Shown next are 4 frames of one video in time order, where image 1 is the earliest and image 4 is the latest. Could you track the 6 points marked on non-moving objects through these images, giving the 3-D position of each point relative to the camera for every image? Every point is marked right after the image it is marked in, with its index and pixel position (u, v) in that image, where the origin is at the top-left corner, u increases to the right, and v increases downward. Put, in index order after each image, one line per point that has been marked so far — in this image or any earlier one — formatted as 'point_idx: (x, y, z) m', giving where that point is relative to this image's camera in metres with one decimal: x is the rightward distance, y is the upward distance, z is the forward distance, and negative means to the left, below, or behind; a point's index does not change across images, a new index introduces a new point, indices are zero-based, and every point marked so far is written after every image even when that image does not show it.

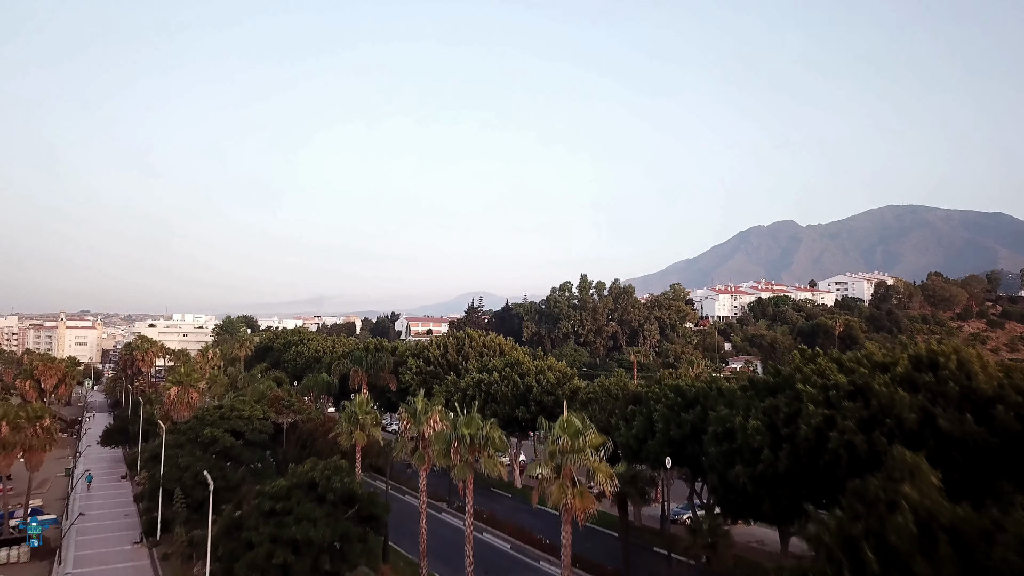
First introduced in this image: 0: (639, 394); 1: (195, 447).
0: (+3.1, -2.6, +16.1) m
1: (-9.5, -4.8, +19.7) m
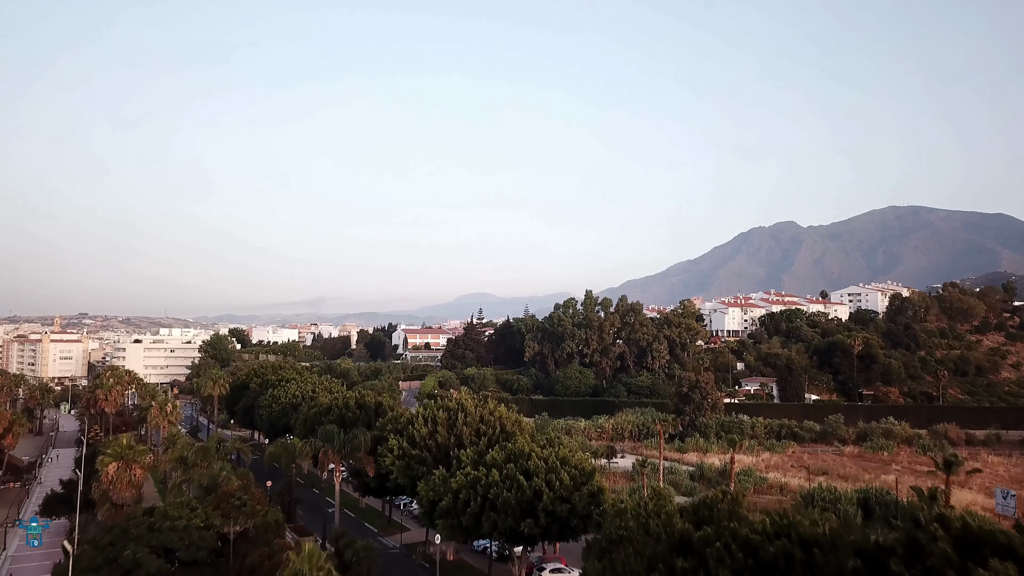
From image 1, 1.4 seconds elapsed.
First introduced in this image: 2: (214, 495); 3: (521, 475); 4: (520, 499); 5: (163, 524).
0: (+3.2, -4.5, +11.9) m
1: (-9.4, -6.7, +15.5) m
2: (-8.4, -5.8, +18.5) m
3: (+0.2, -4.7, +16.5) m
4: (+0.2, -5.2, +16.1) m
5: (-8.8, -5.9, +16.5) m
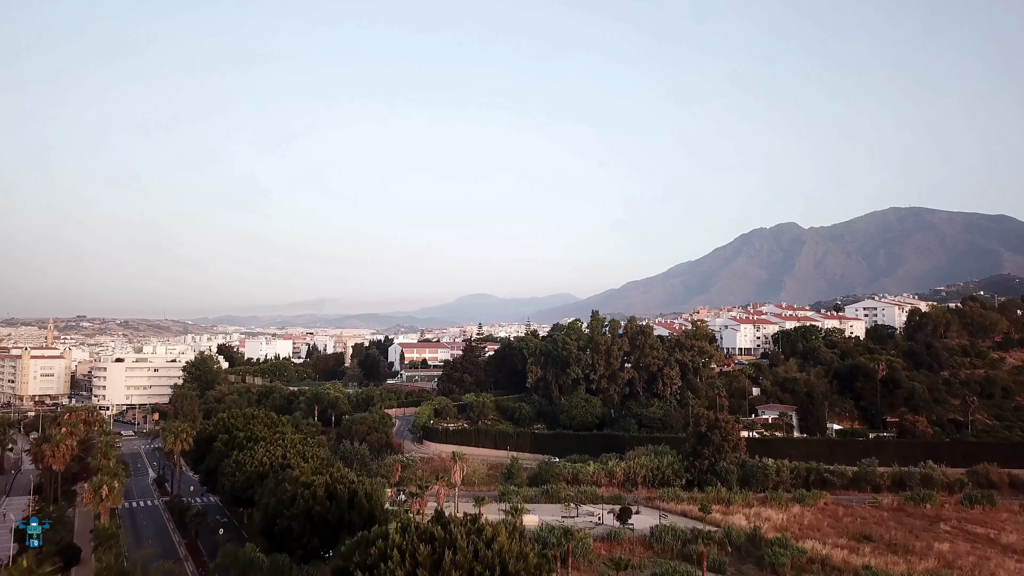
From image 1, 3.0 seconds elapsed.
0: (+3.3, -6.7, +7.1) m
1: (-9.3, -8.9, +10.8) m
2: (-8.3, -8.0, +13.7) m
3: (+0.3, -6.9, +11.8) m
4: (+0.3, -7.4, +11.3) m
5: (-8.7, -8.1, +11.8) m
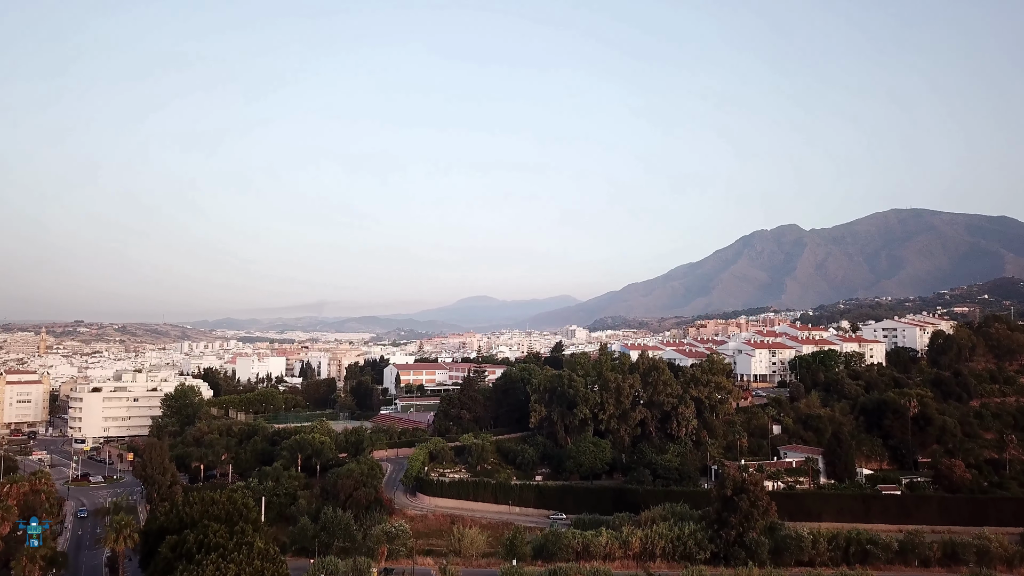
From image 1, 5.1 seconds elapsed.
0: (+3.4, -9.8, +1.7) m
1: (-9.2, -11.9, +5.4) m
2: (-8.1, -11.0, +8.3) m
3: (+0.4, -9.9, +6.3) m
4: (+0.4, -10.4, +5.9) m
5: (-8.5, -11.2, +6.4) m
